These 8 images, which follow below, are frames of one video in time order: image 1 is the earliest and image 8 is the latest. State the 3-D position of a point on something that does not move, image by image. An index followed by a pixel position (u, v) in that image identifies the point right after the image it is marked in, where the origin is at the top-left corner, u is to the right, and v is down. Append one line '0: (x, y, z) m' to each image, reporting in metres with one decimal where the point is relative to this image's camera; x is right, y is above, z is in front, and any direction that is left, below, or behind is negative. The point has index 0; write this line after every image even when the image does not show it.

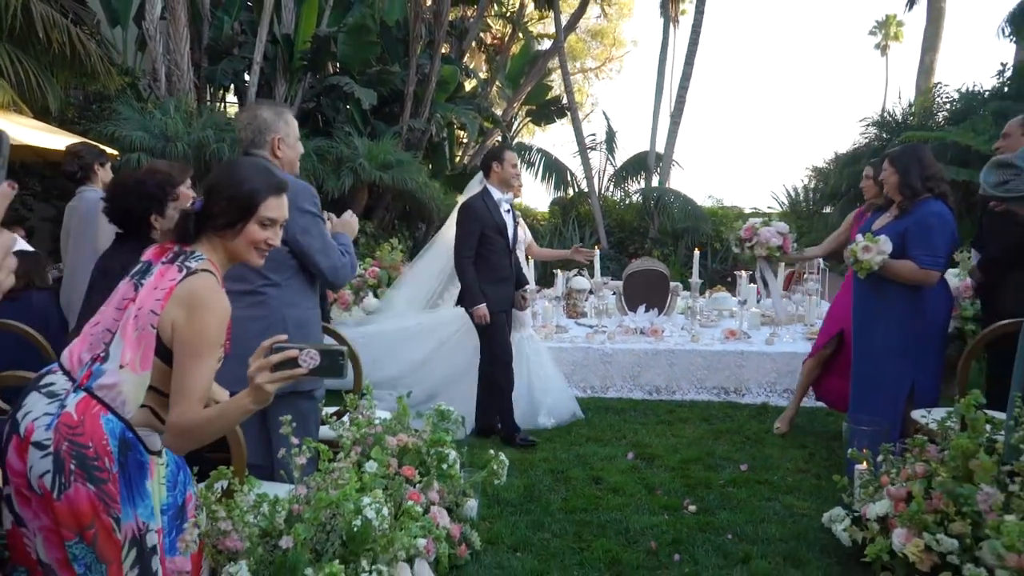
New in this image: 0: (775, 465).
0: (+1.7, -1.1, +4.4) m
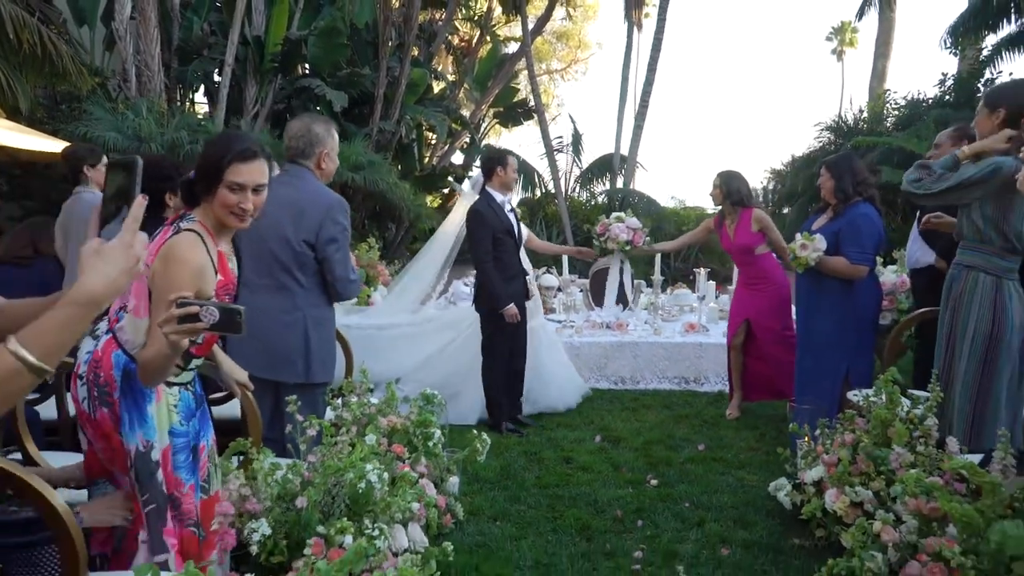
0: (+1.5, -1.1, +4.8) m
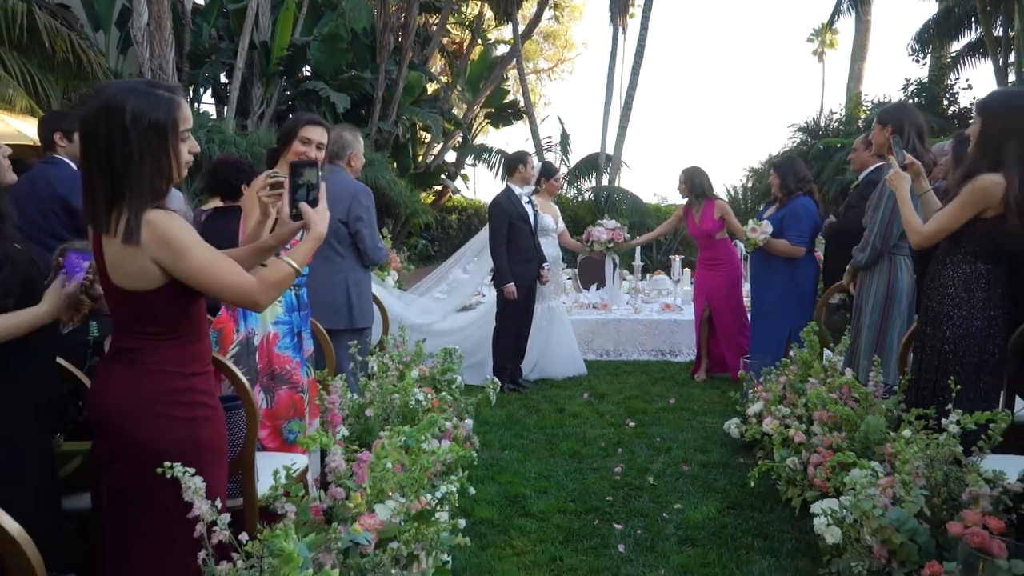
0: (+1.5, -0.9, +5.8) m
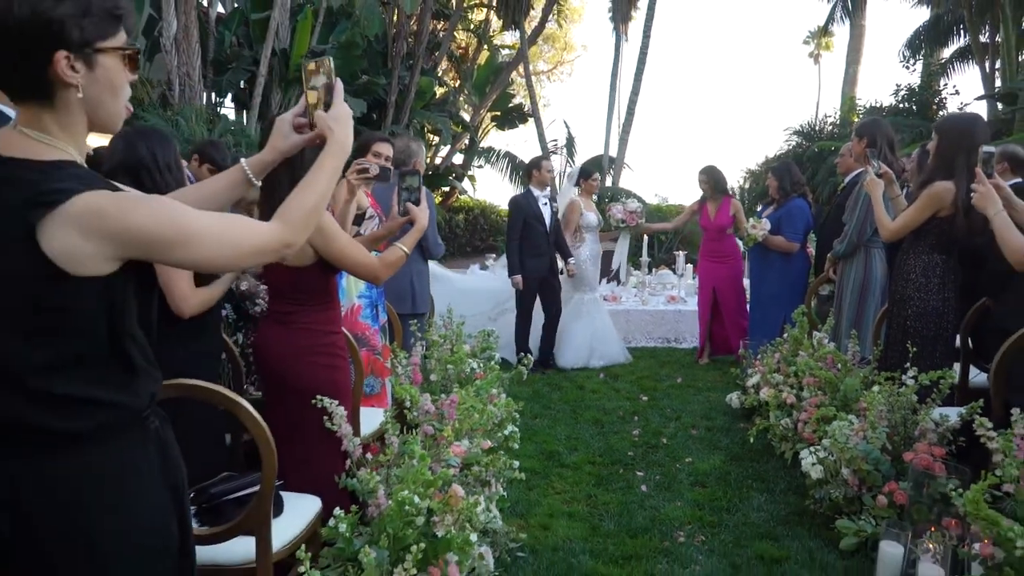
0: (+1.7, -0.8, +6.4) m
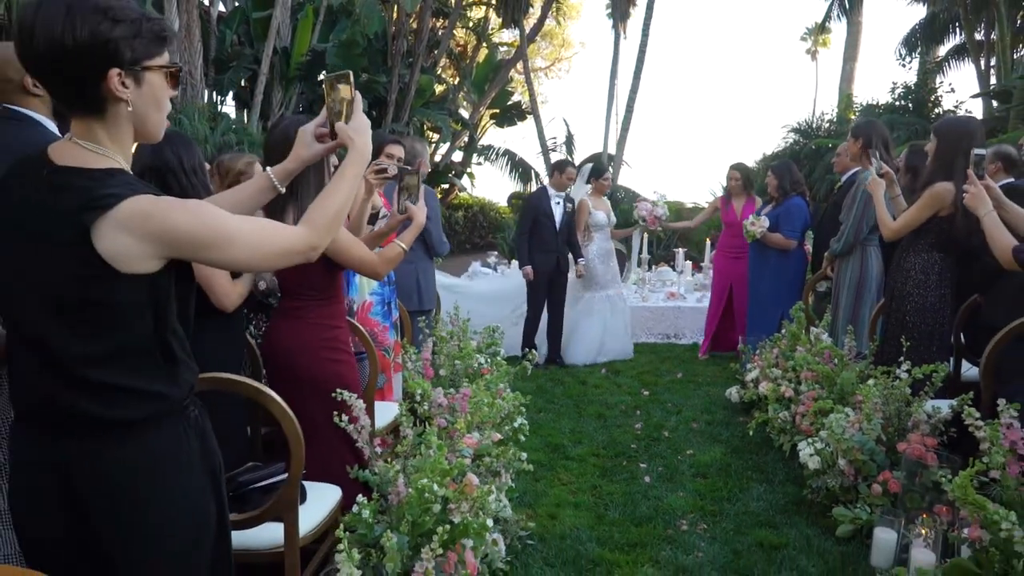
0: (+1.8, -0.8, +6.6) m
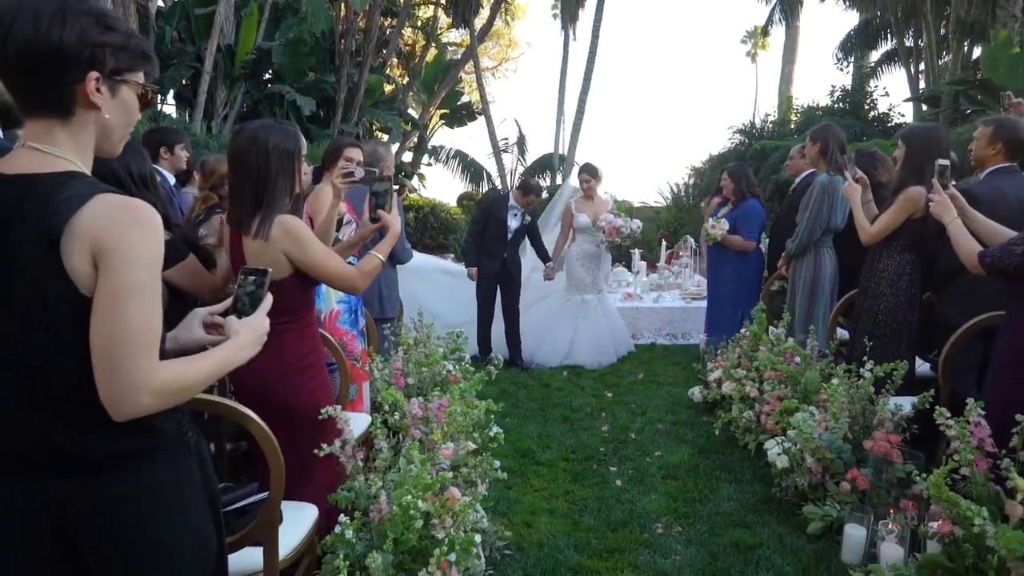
0: (+1.4, -0.8, +6.6) m
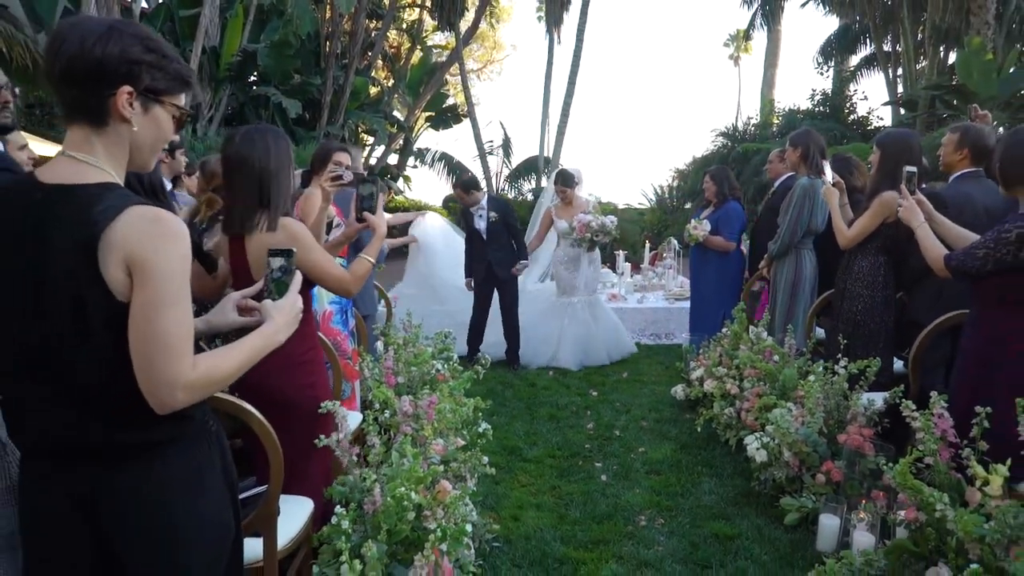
0: (+1.3, -0.8, +6.8) m
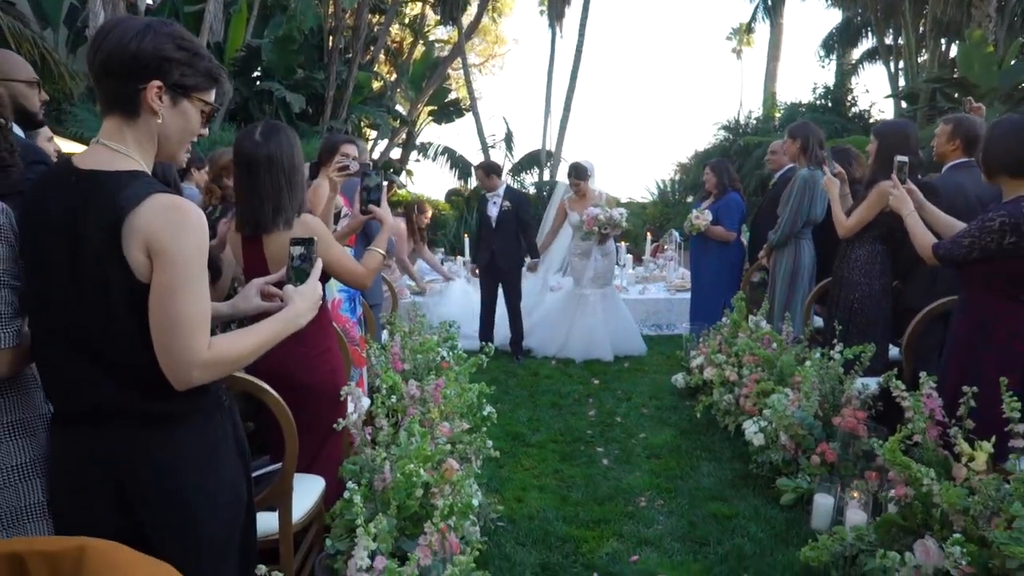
0: (+1.3, -0.7, +6.9) m
